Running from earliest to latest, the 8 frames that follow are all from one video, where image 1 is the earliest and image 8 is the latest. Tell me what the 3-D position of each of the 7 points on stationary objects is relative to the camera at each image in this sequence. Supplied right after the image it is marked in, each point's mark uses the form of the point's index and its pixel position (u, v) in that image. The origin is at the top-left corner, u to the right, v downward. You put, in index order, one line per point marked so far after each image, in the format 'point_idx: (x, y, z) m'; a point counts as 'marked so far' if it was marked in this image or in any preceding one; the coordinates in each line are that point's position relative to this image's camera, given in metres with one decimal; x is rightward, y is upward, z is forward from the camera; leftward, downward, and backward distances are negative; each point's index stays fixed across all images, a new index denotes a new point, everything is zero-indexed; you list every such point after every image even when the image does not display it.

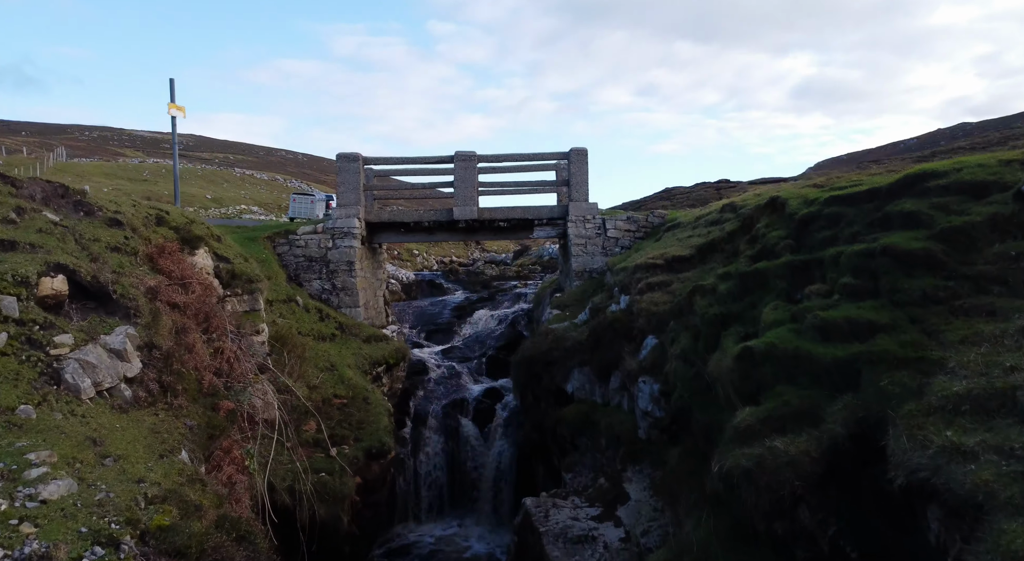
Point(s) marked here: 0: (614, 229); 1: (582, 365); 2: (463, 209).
0: (+2.3, +1.1, +14.8) m
1: (+1.1, -1.3, +10.2) m
2: (-1.1, +1.6, +15.1) m
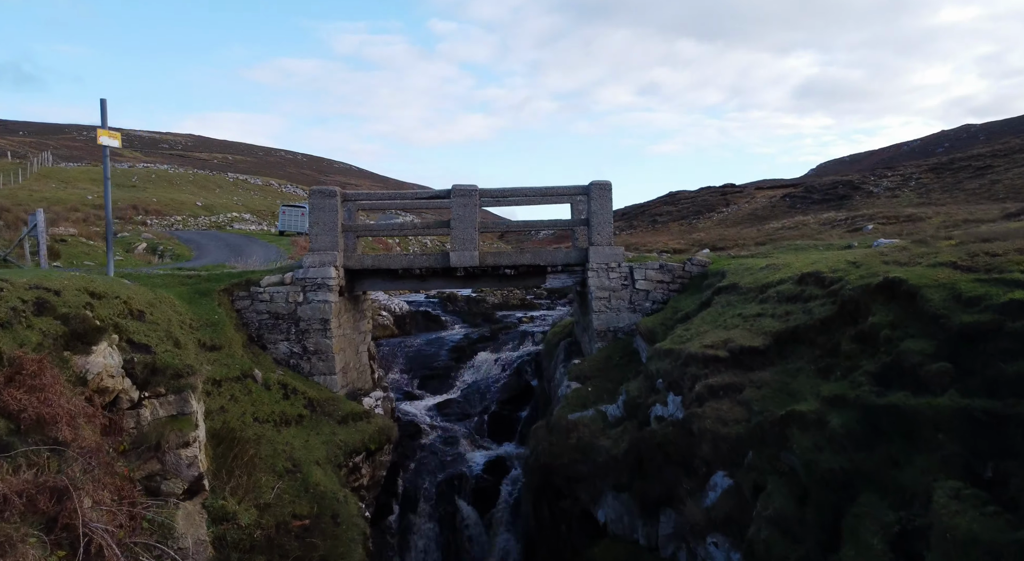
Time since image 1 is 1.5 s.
0: (+2.4, 0.0, +12.2) m
1: (+1.3, -2.4, +7.6) m
2: (-1.0, +0.5, +12.5) m
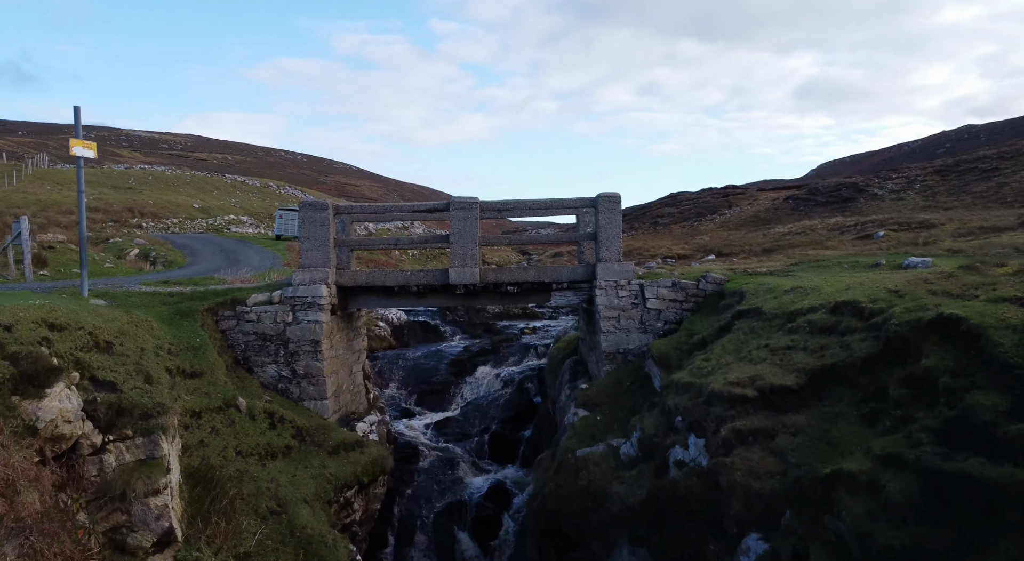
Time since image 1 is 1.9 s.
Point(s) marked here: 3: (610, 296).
0: (+2.5, -0.3, +11.5) m
1: (+1.3, -2.8, +6.9) m
2: (-0.9, +0.2, +11.8) m
3: (+1.7, -0.3, +11.6) m
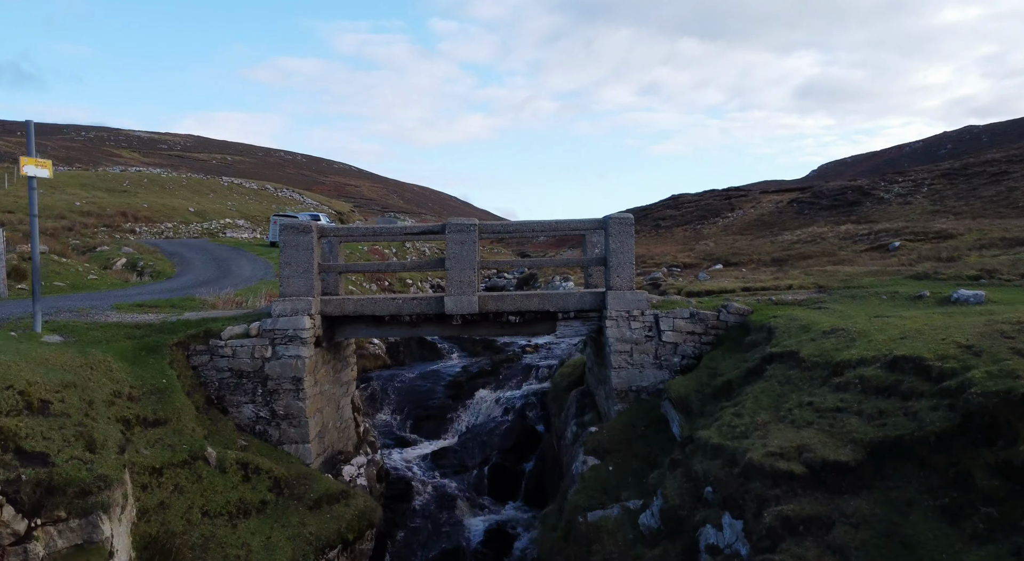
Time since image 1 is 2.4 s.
0: (+2.5, -0.8, +10.4) m
1: (+1.3, -3.2, +5.8) m
2: (-0.9, -0.3, +10.7) m
3: (+1.8, -0.8, +10.6) m
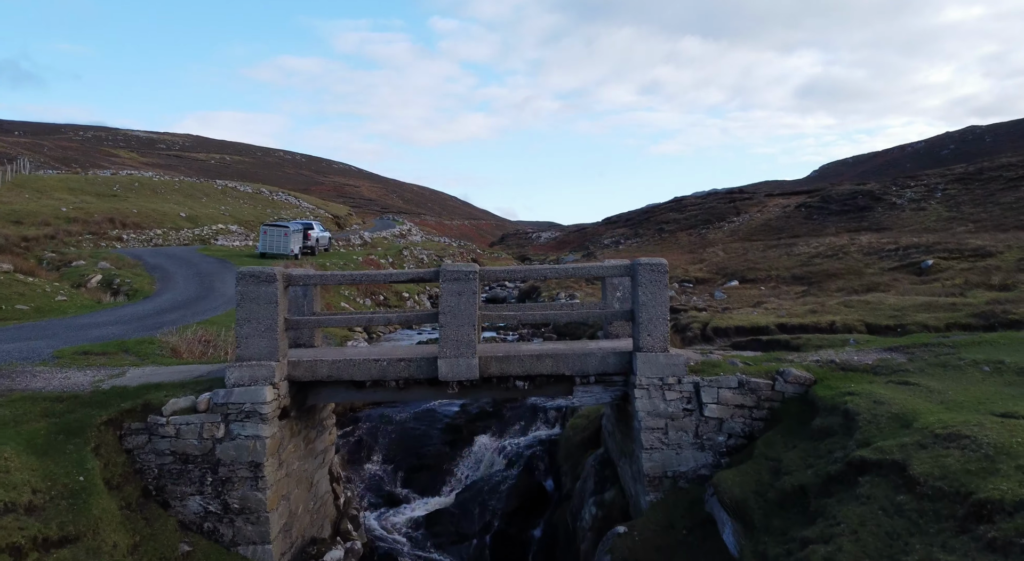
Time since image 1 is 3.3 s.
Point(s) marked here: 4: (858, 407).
0: (+2.6, -1.6, +8.5) m
1: (+1.4, -4.0, +3.9) m
2: (-0.8, -1.1, +8.8) m
3: (+1.9, -1.6, +8.6) m
4: (+3.8, -1.4, +7.2) m
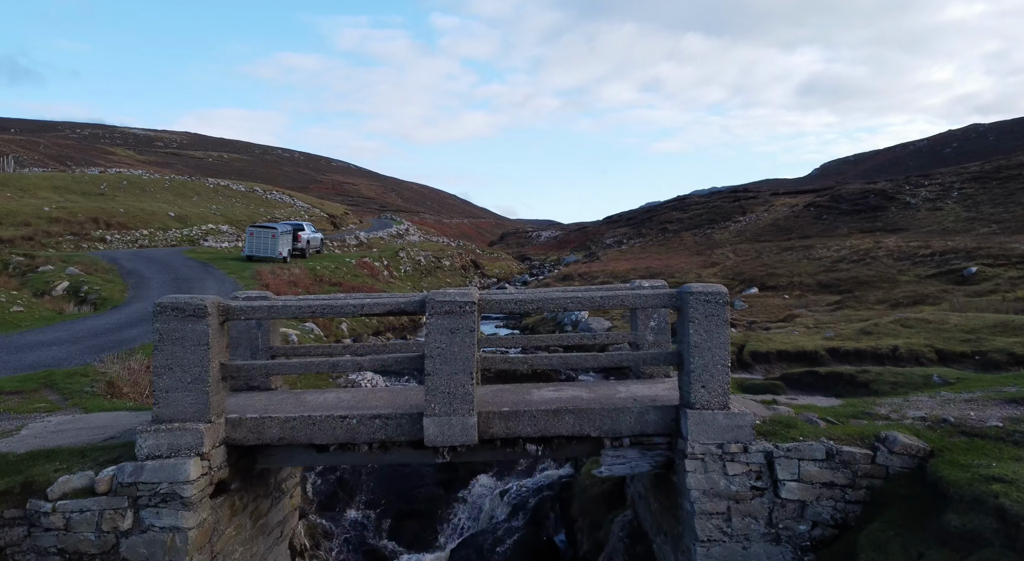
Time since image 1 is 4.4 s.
0: (+2.7, -1.9, +6.3) m
1: (+1.5, -4.4, +1.7) m
2: (-0.7, -1.5, +6.6) m
3: (+2.0, -1.9, +6.4) m
4: (+3.9, -1.8, +5.1) m
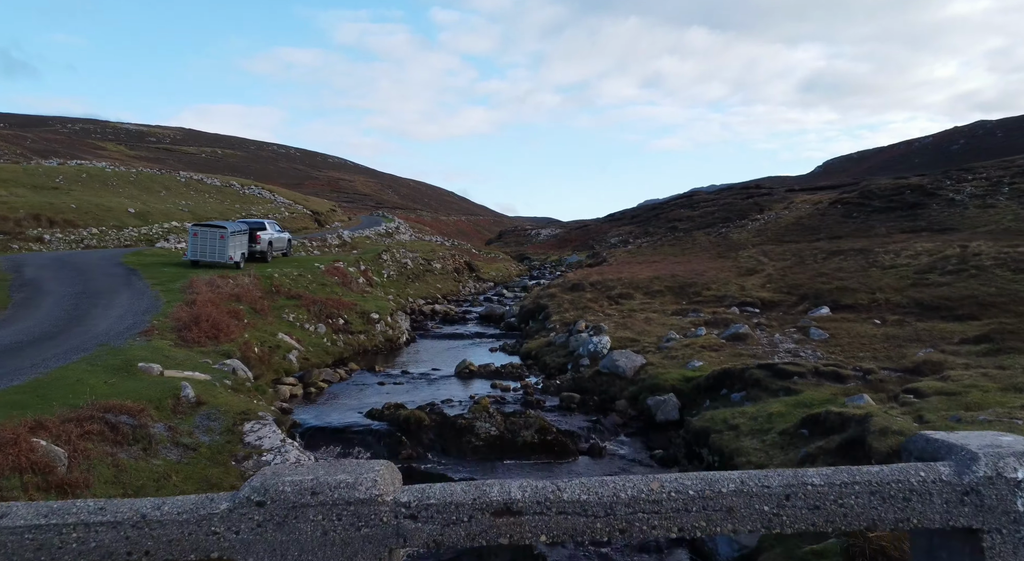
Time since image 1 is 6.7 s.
0: (+2.7, -2.6, -0.1) m
1: (+1.5, -5.0, -4.7) m
2: (-0.7, -2.1, +0.2) m
3: (+2.0, -2.5, 0.0) m
4: (+4.0, -2.4, -1.3) m
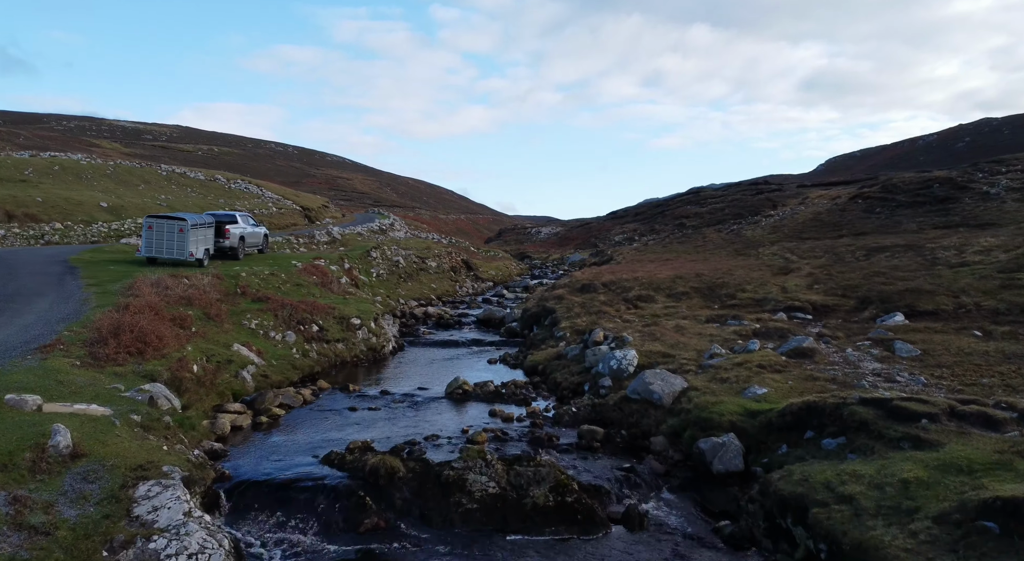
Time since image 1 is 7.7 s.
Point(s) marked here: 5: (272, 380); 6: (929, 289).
0: (+2.8, -2.6, -4.1) m
1: (+1.6, -5.1, -8.7) m
2: (-0.6, -2.1, -3.8) m
3: (+2.1, -2.6, -3.9) m
4: (+4.0, -2.4, -5.3) m
5: (-6.7, -2.8, +18.4) m
6: (+12.3, -0.3, +19.4) m
